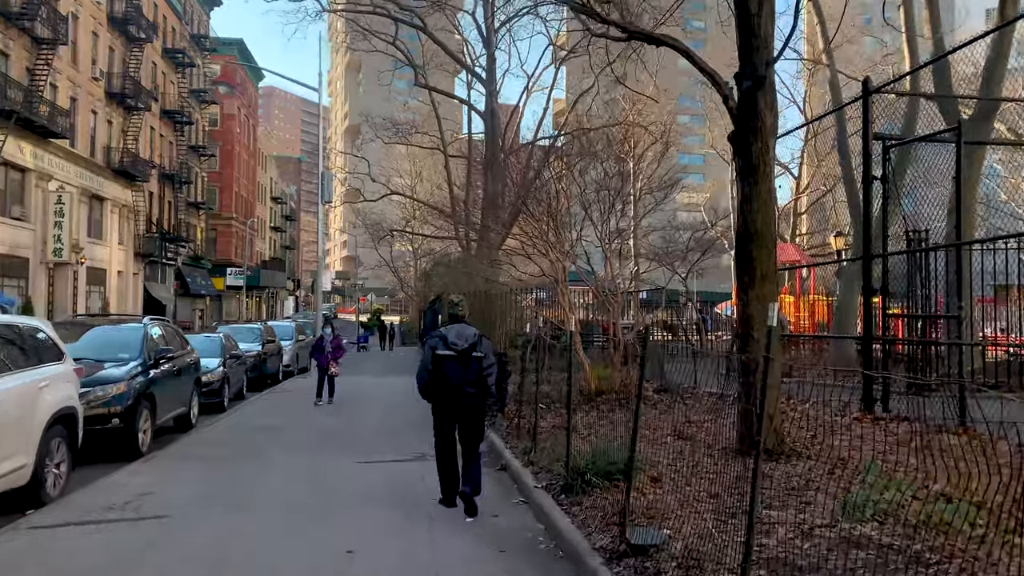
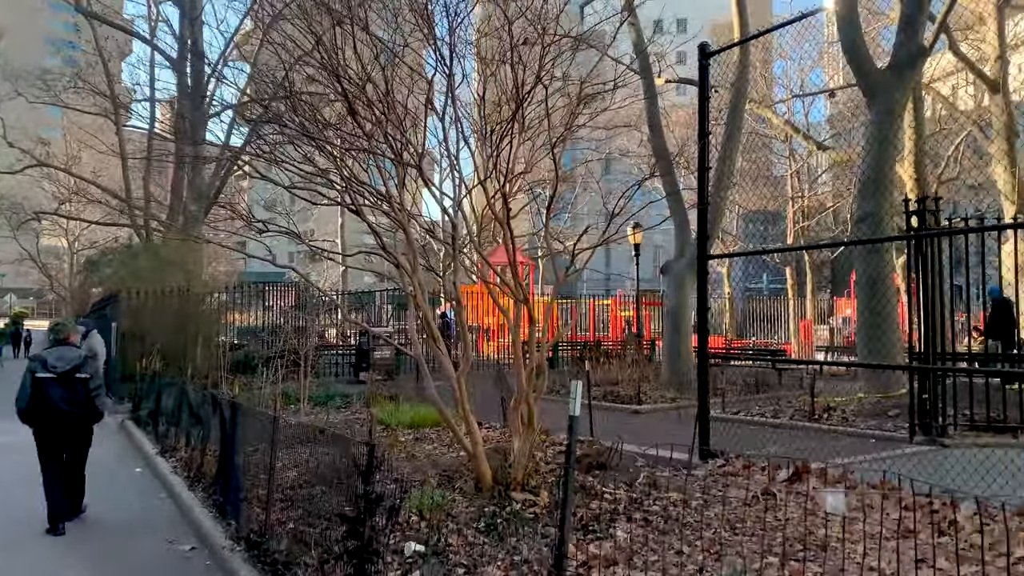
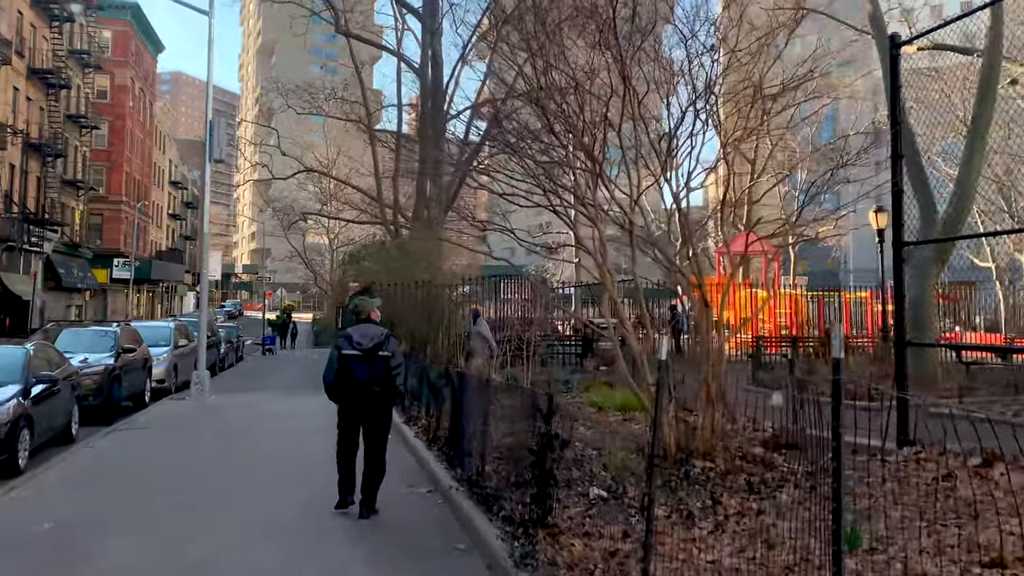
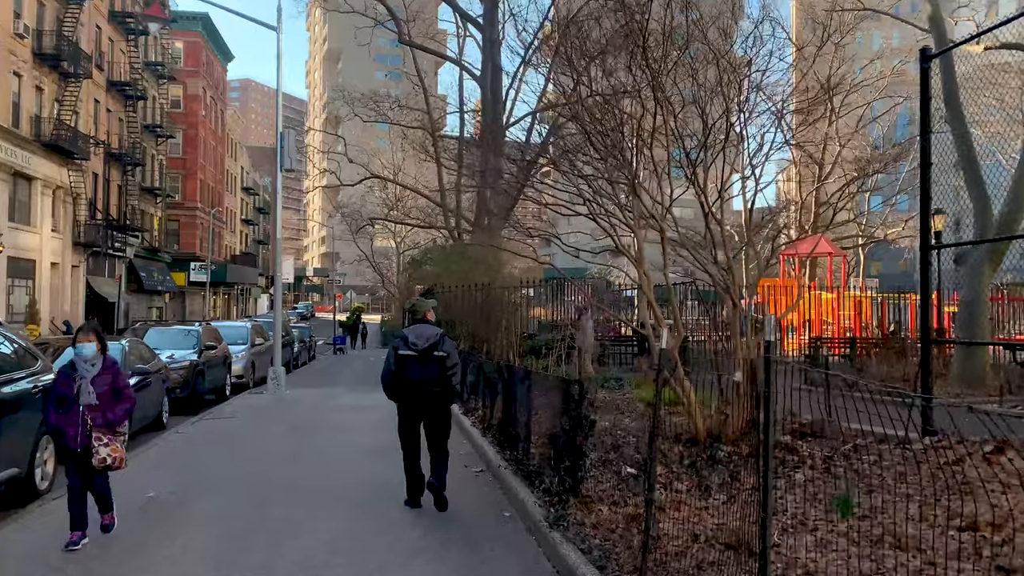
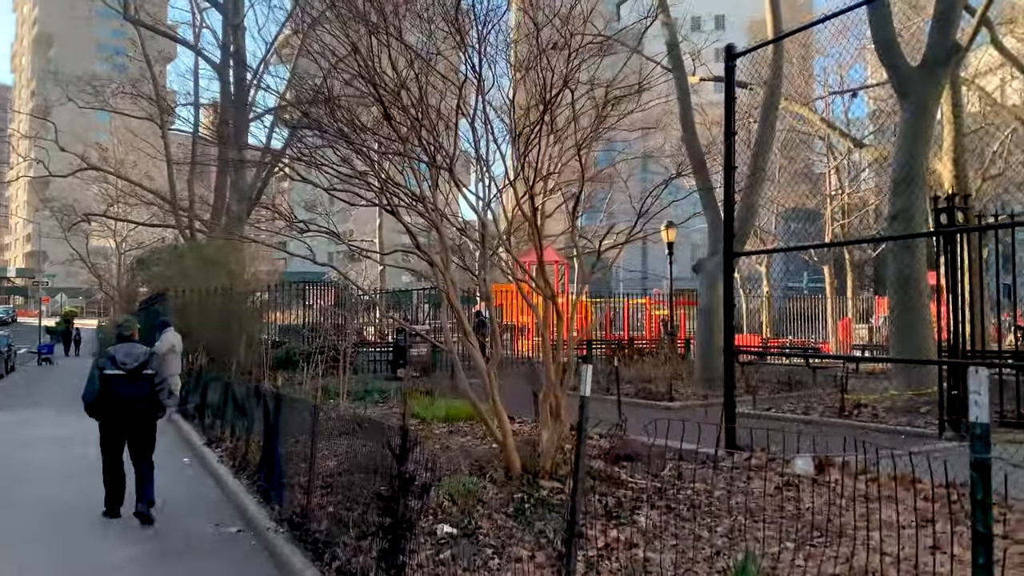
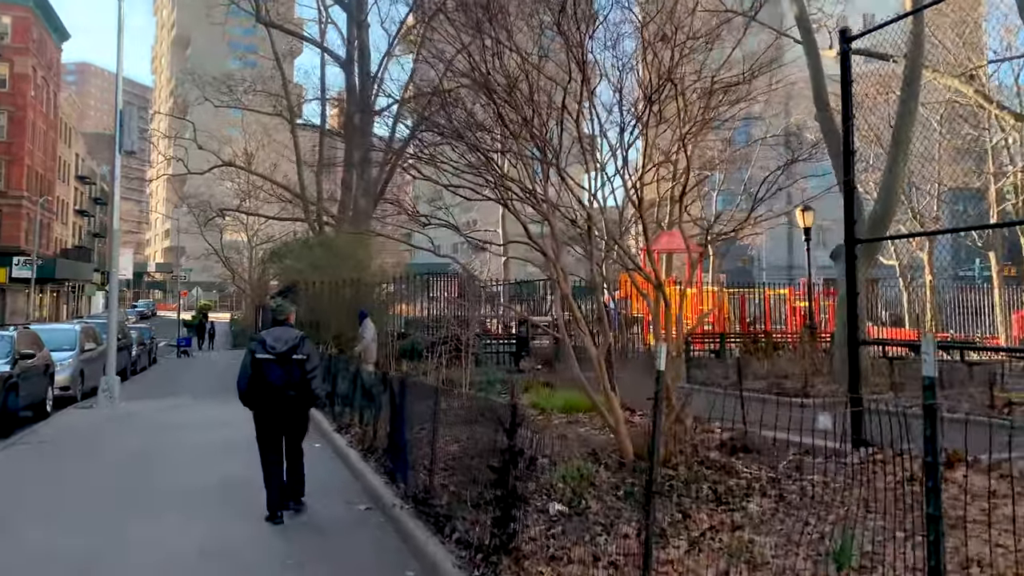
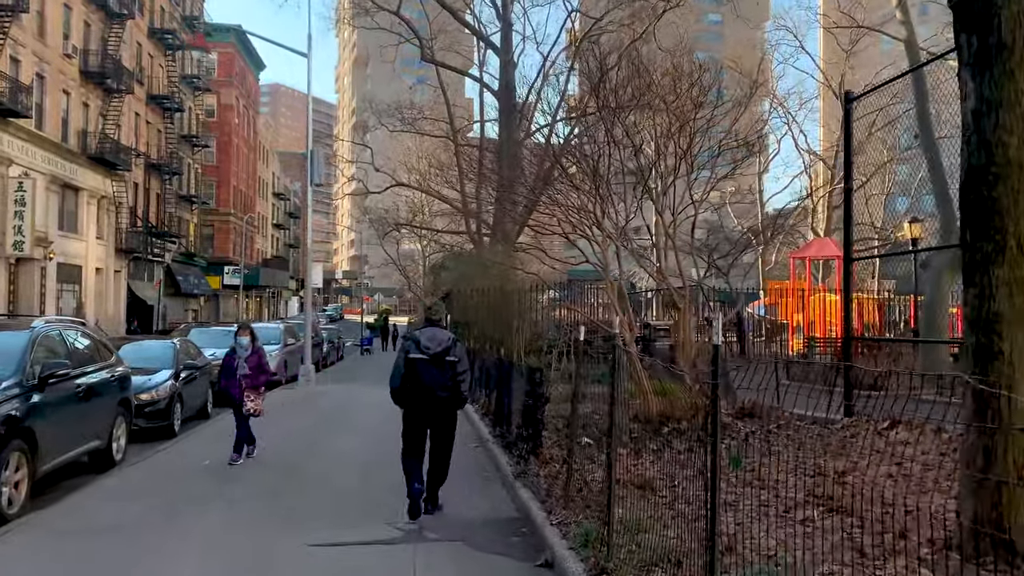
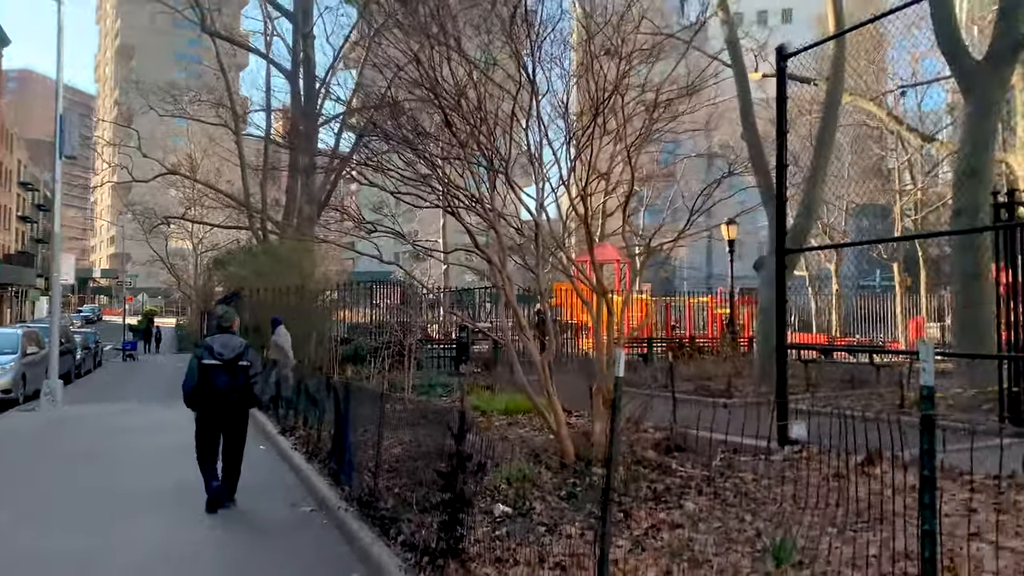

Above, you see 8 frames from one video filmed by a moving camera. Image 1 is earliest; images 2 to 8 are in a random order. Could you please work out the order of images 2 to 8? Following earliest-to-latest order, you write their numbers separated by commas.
7, 4, 3, 6, 8, 5, 2
